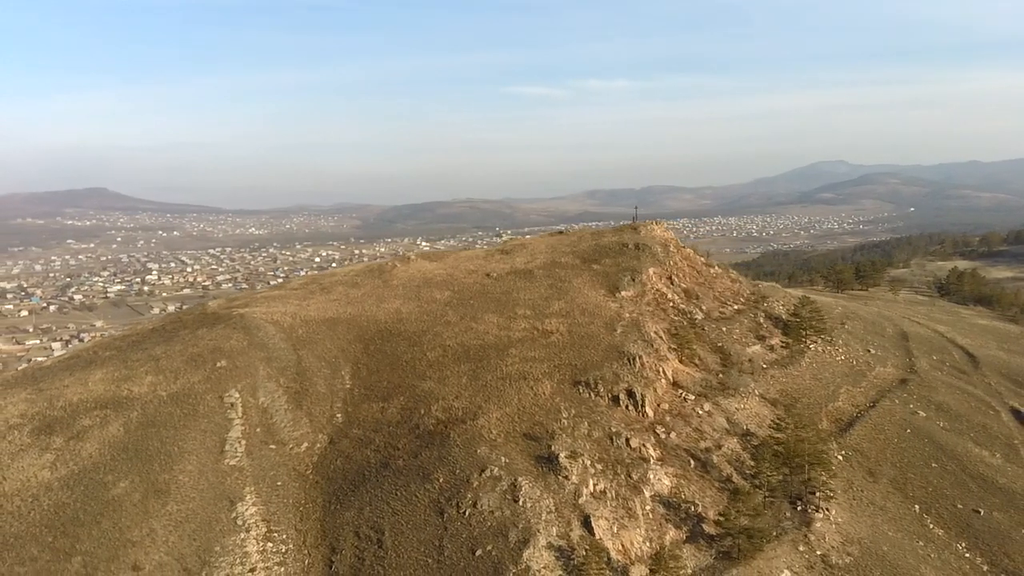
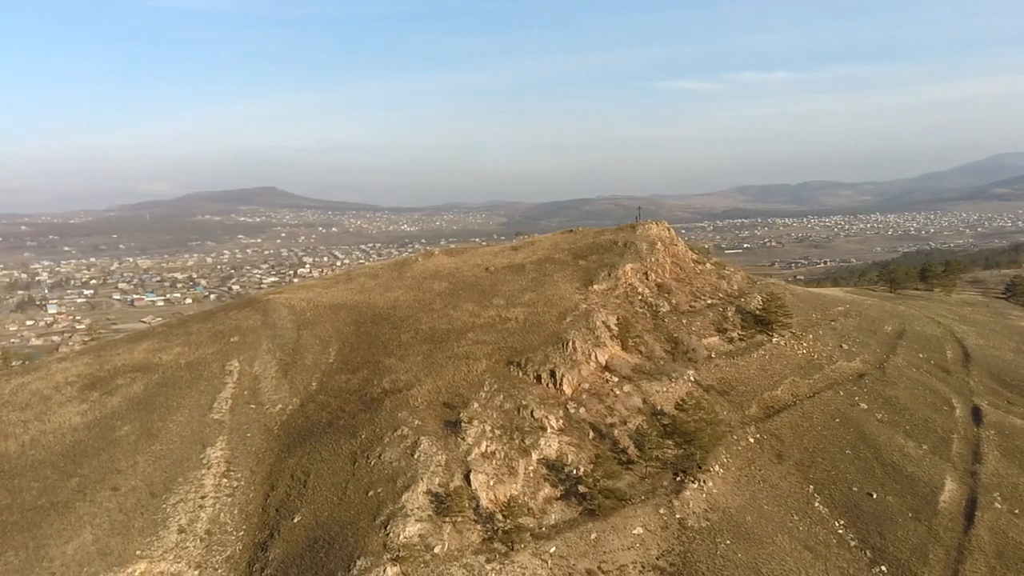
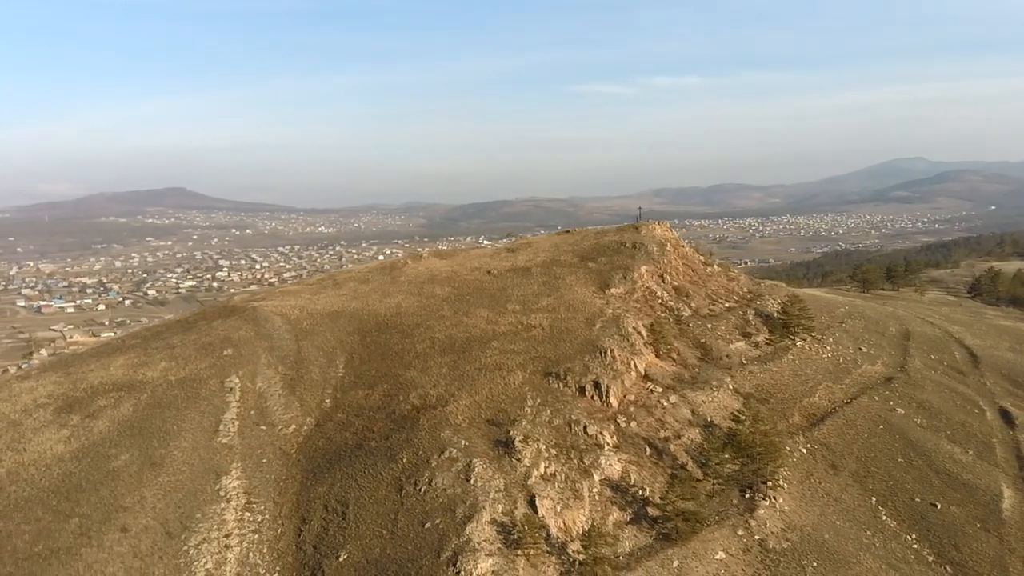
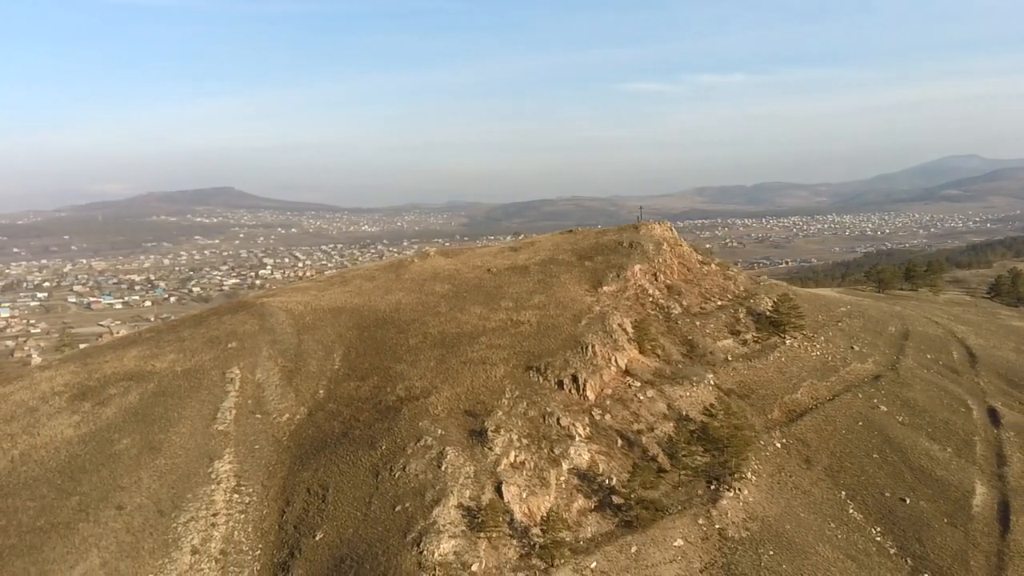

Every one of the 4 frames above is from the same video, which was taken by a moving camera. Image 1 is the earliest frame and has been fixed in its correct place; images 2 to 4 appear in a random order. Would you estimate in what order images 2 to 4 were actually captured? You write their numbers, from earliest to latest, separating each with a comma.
3, 4, 2
